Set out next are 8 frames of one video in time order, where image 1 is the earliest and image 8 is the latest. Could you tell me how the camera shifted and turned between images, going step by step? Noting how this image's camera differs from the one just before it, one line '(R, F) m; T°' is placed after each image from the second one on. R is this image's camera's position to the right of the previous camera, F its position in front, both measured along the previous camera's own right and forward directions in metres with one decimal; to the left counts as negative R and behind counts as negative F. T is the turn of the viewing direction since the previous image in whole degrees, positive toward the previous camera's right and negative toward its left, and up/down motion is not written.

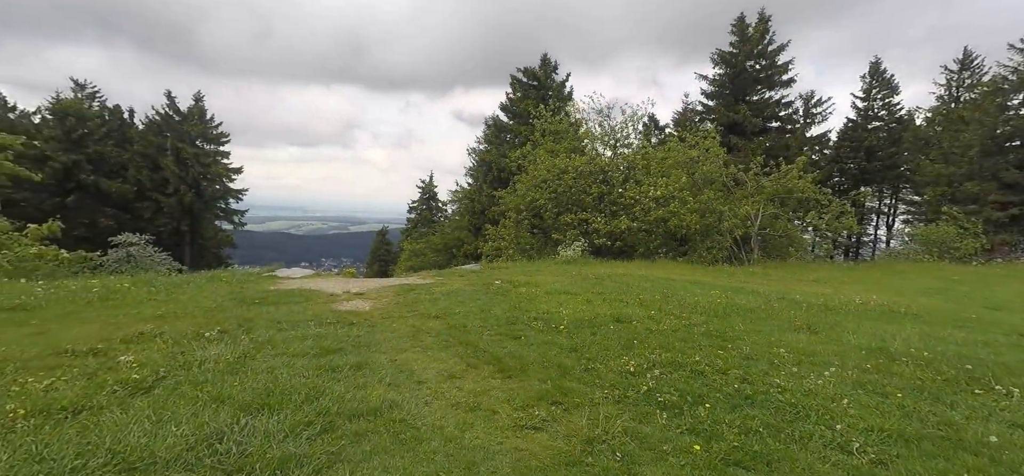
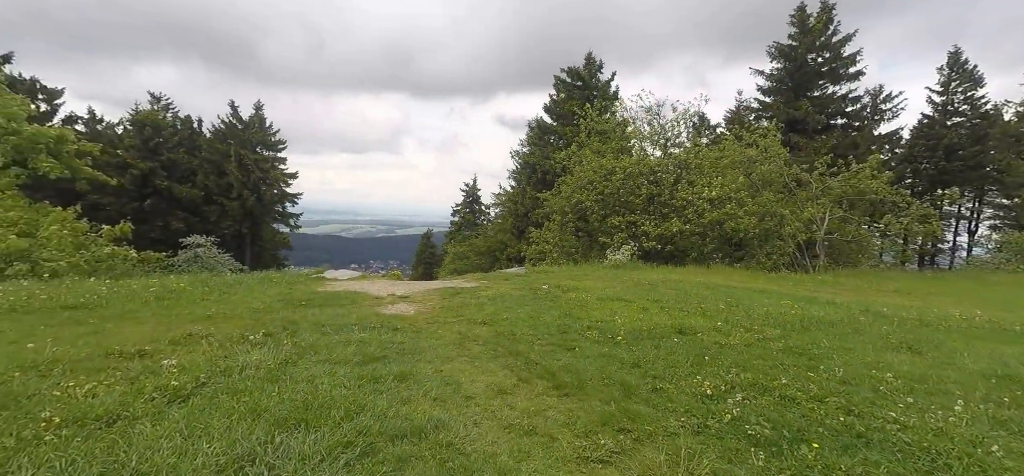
(-0.1, +0.4) m; -5°
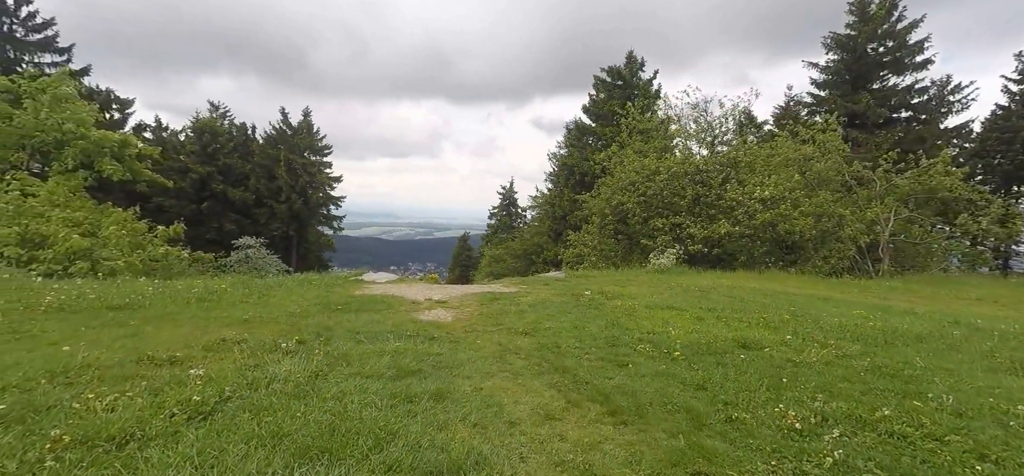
(-0.1, +0.4) m; -4°
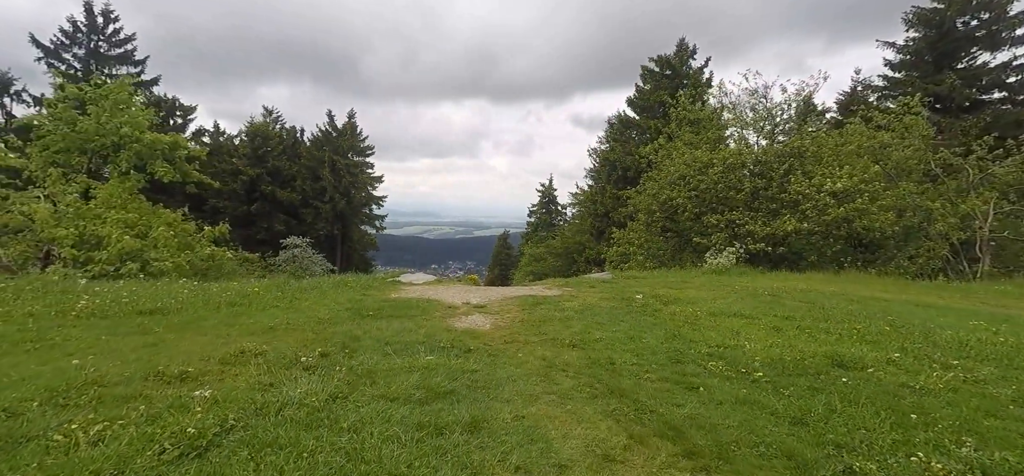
(0.0, +0.6) m; -5°
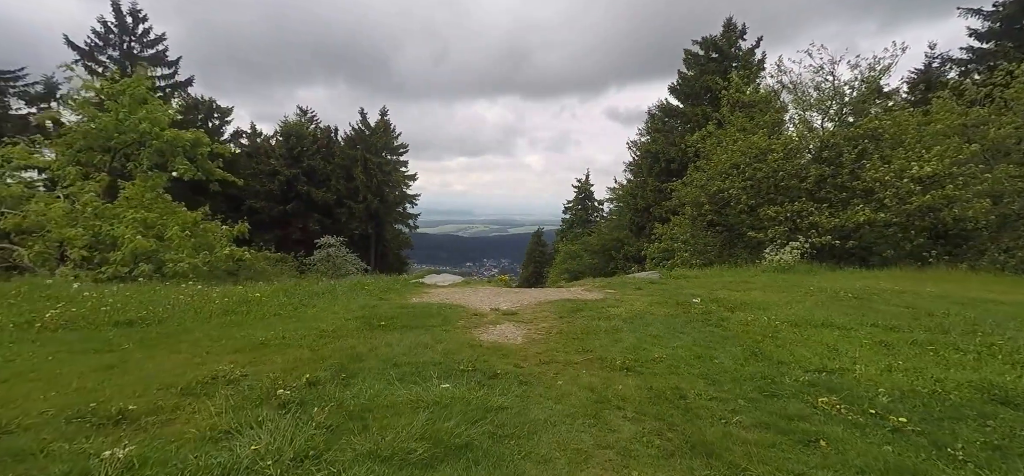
(0.0, +1.0) m; -4°
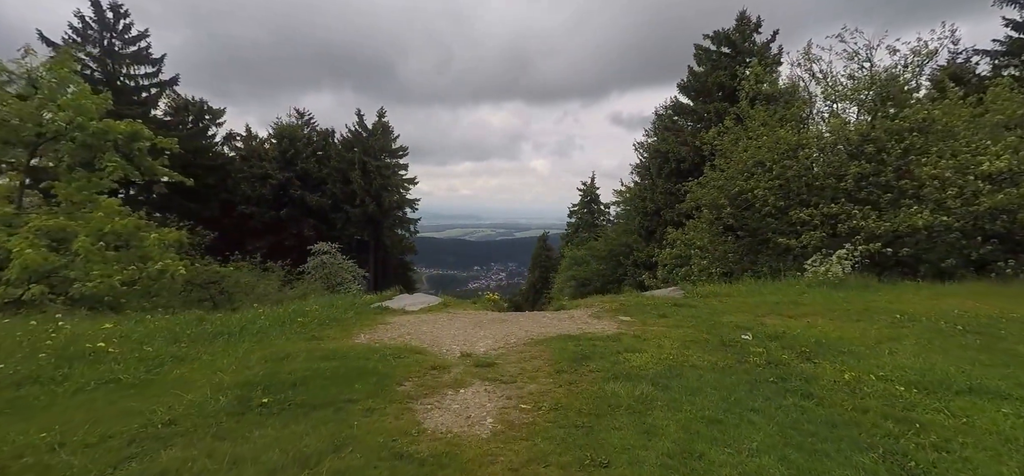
(+0.2, +1.9) m; -1°
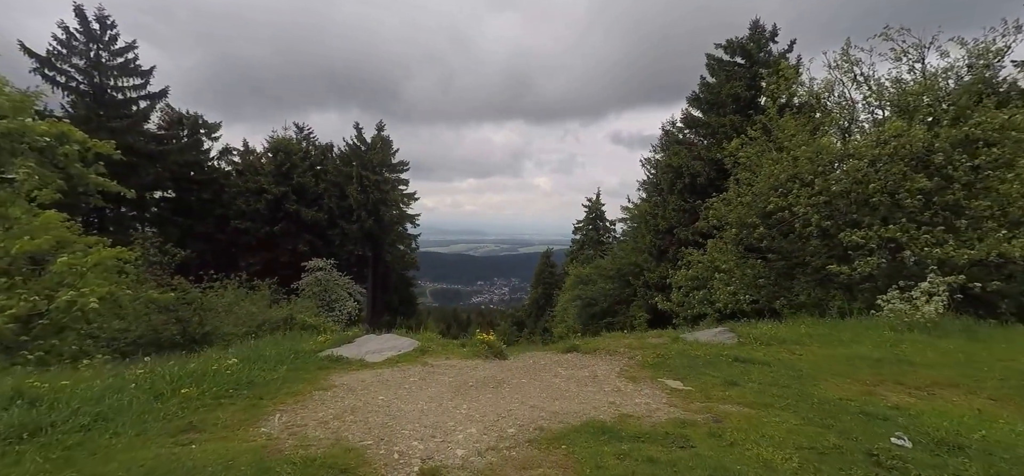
(0.0, +2.0) m; 0°
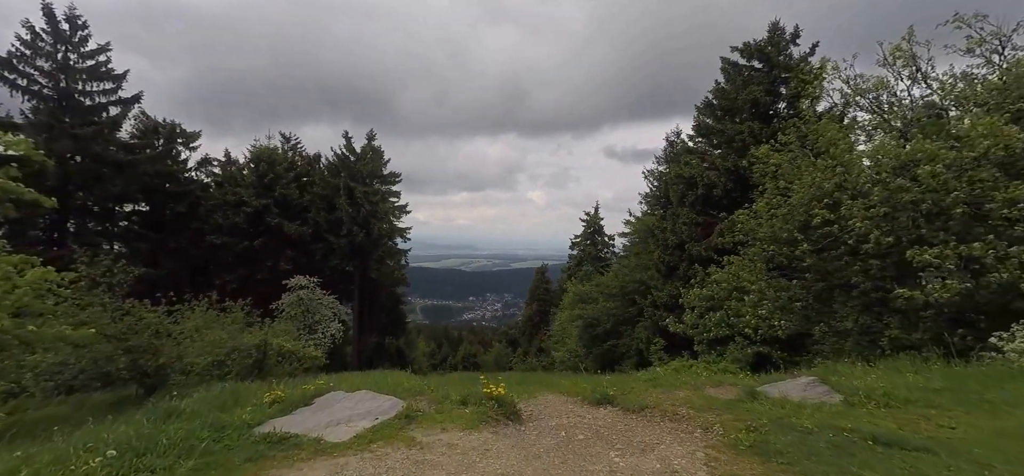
(-0.3, +1.8) m; +1°
